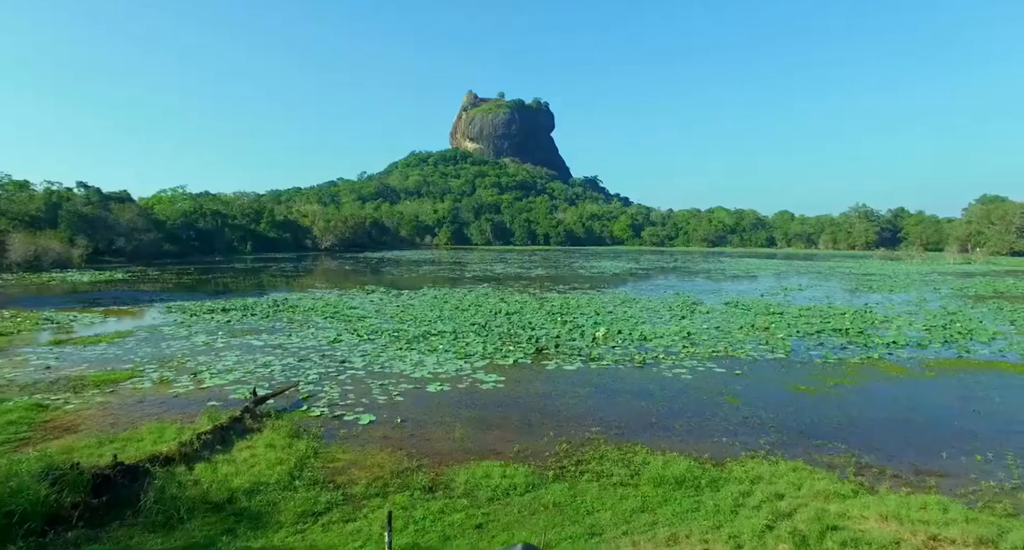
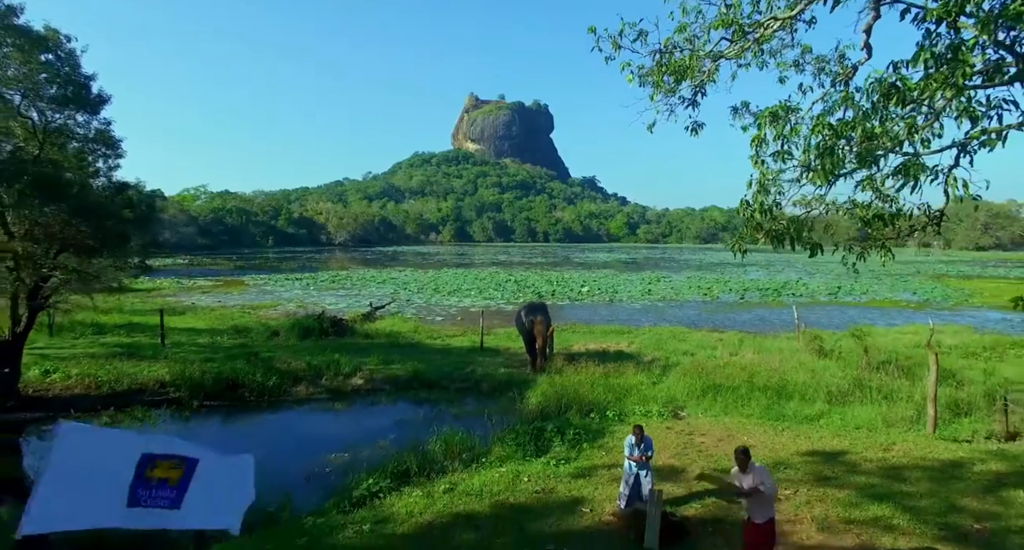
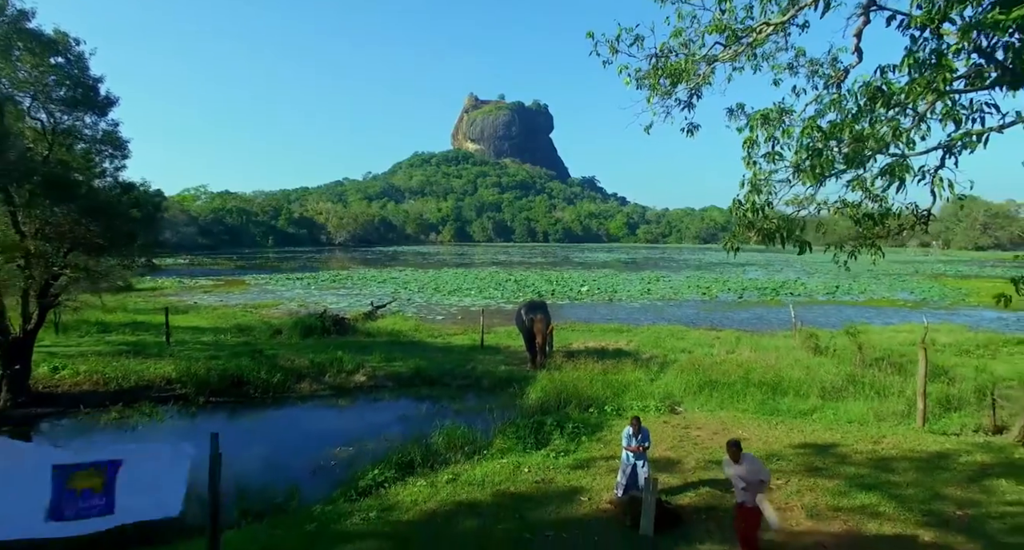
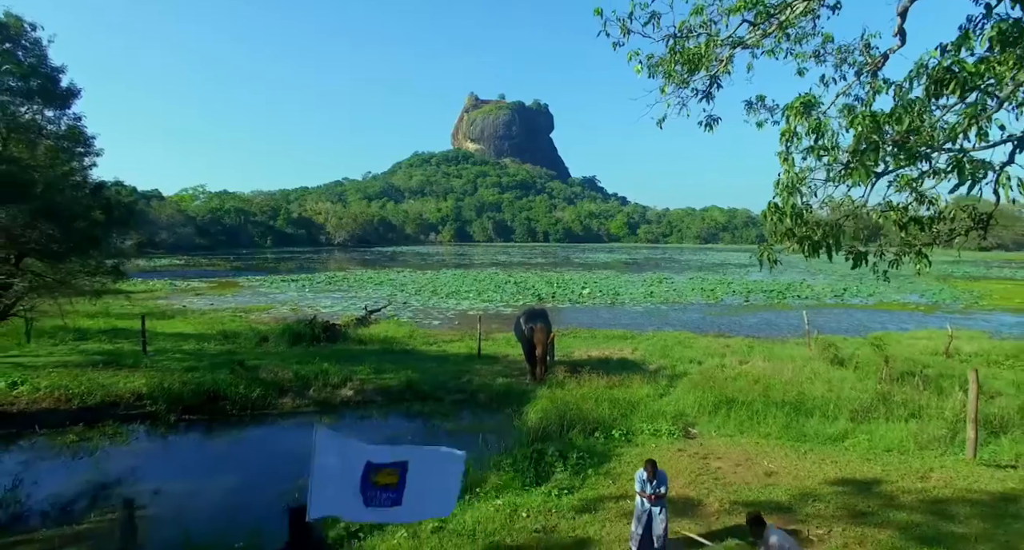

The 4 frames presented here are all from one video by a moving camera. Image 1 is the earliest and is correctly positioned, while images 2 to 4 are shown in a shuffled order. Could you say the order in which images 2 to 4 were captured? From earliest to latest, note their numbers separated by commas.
4, 2, 3
